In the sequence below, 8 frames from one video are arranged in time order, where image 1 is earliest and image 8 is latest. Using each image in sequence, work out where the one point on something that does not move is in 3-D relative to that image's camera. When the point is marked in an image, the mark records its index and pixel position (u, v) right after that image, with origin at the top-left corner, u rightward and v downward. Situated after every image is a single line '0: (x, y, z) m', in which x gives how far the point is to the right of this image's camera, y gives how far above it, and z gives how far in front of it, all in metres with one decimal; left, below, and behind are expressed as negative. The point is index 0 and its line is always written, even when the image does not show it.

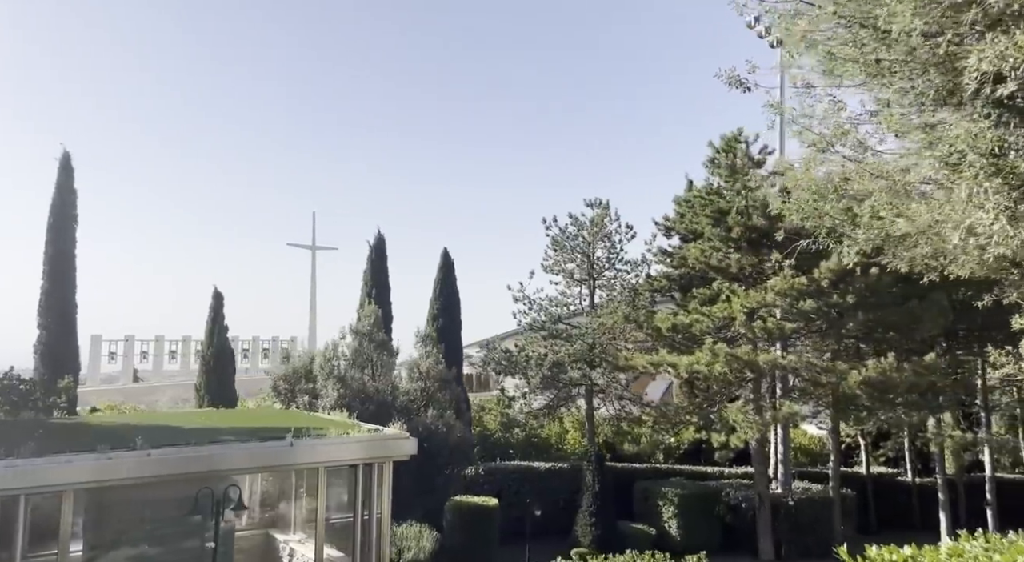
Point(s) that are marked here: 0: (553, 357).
0: (+0.8, -1.5, +17.9) m
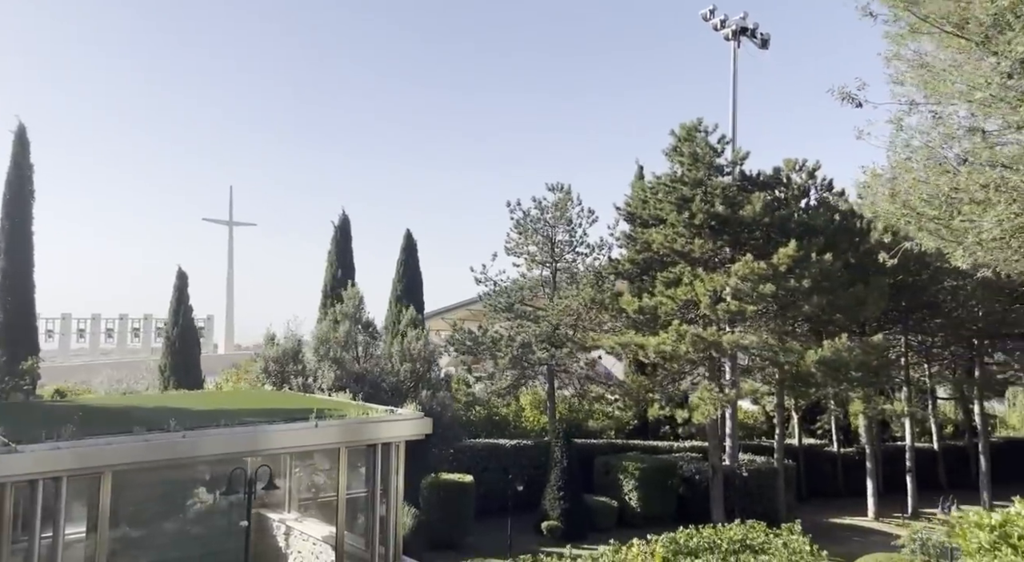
0: (+0.2, -1.2, +18.4) m
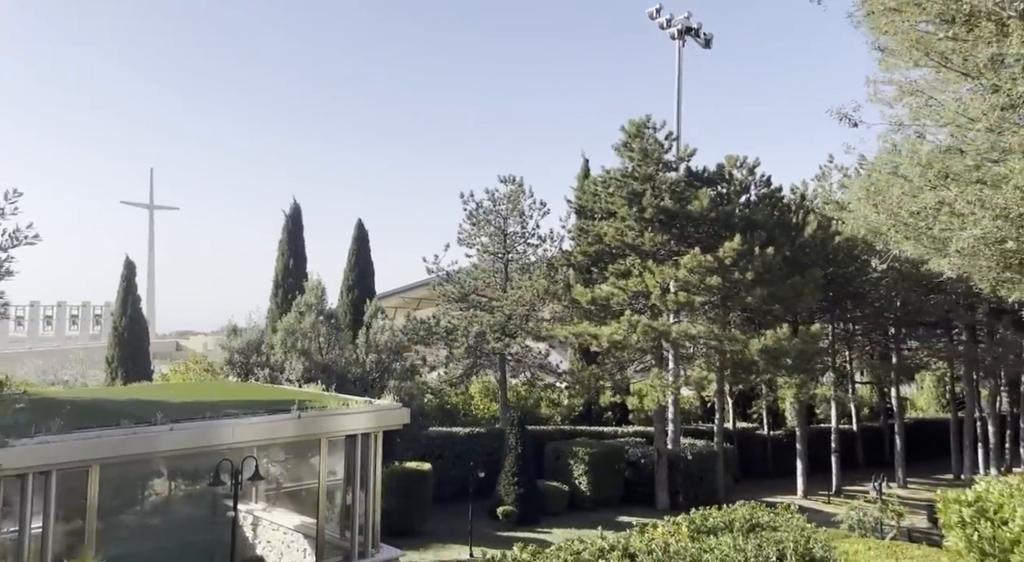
0: (-0.8, -1.0, +18.8) m
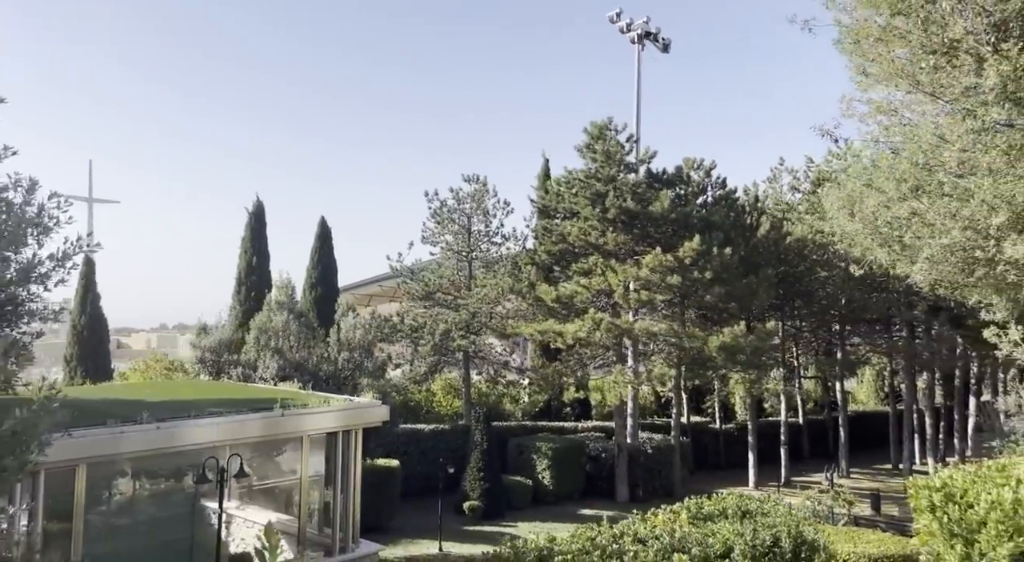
0: (-1.6, -1.0, +19.0) m
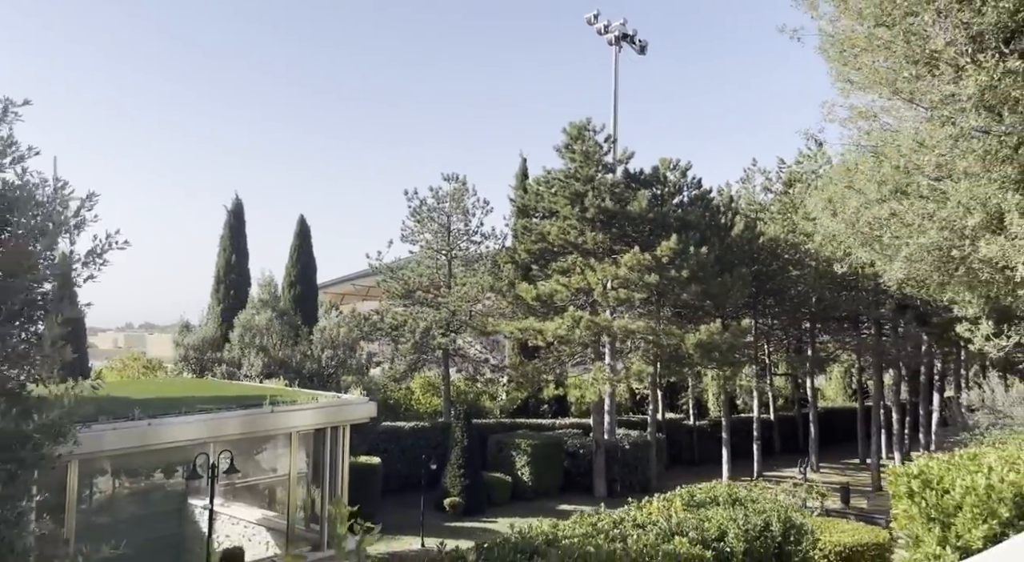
0: (-2.0, -0.9, +19.1) m
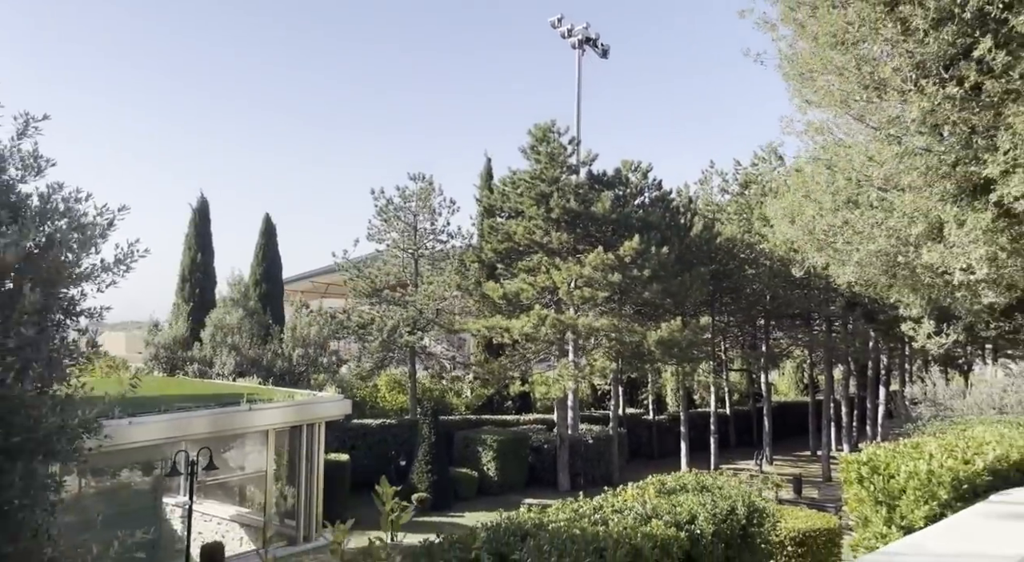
0: (-2.8, -0.9, +19.4) m
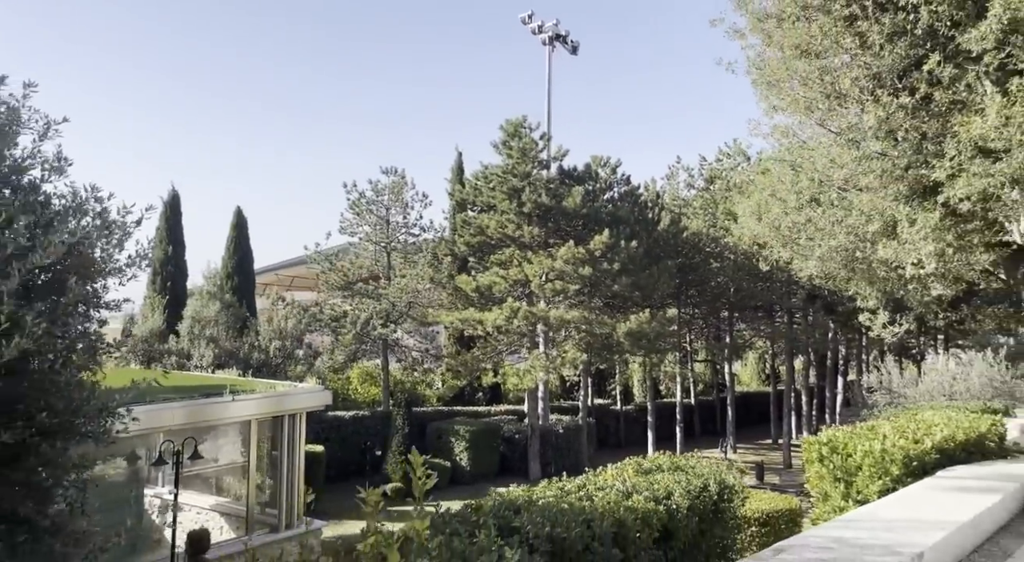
0: (-3.4, -0.8, +19.7) m
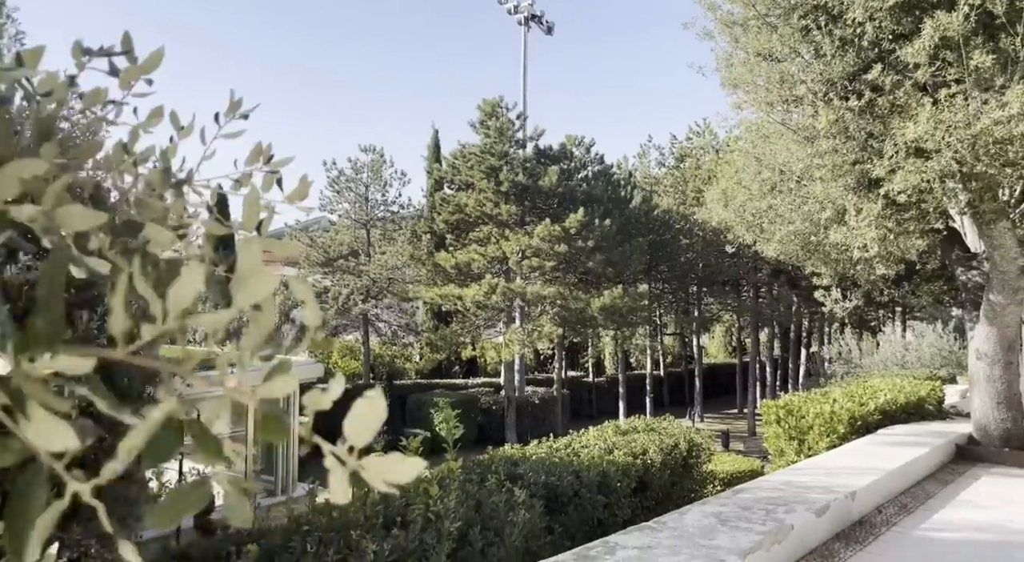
0: (-3.9, -0.2, +20.2) m
